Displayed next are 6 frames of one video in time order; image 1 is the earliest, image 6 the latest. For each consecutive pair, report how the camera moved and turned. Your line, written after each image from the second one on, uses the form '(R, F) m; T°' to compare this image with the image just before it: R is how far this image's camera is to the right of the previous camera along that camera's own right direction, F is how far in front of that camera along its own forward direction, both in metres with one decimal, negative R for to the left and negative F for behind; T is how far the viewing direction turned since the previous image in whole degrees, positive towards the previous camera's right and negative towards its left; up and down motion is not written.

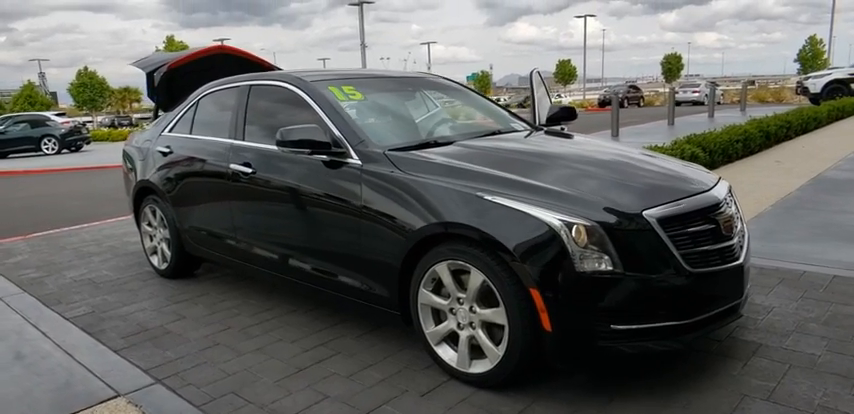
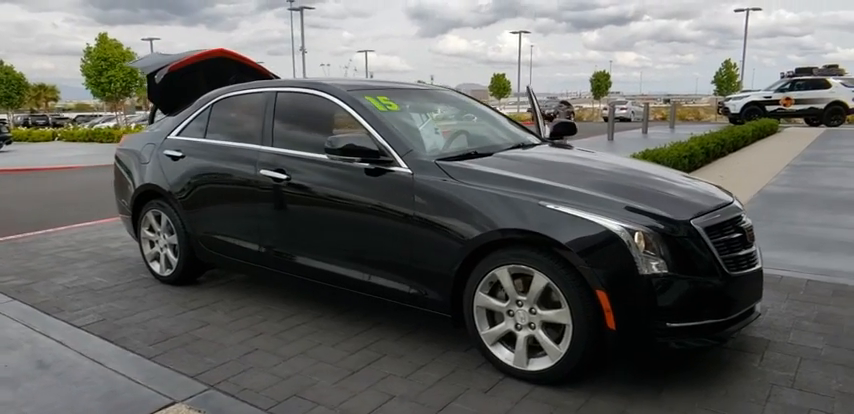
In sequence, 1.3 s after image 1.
(-0.8, -0.1) m; +7°
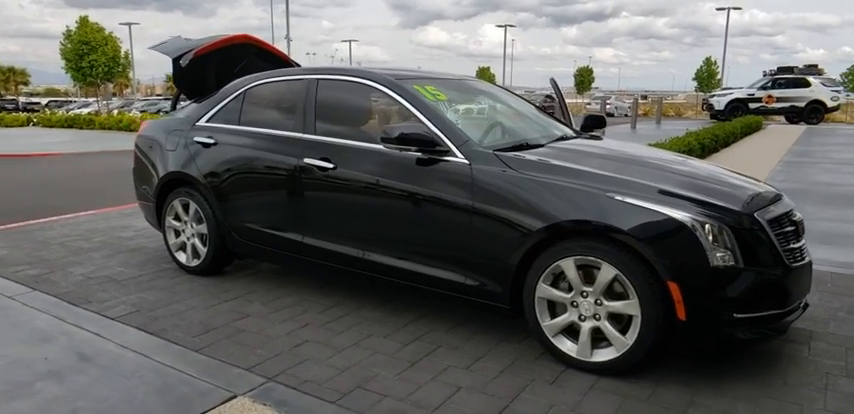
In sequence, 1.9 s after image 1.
(-0.5, 0.0) m; +3°
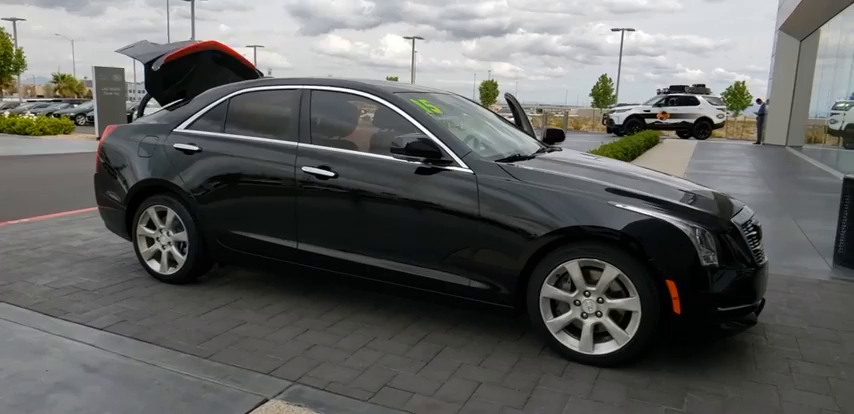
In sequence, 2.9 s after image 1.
(-0.7, -0.2) m; +9°
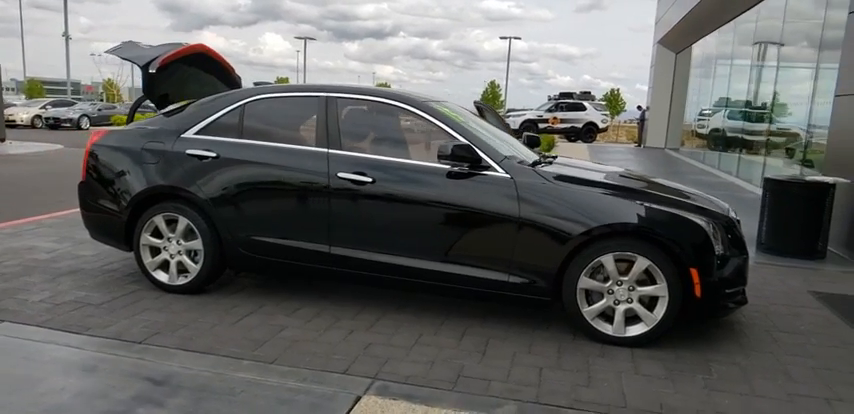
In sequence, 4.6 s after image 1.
(-1.2, -0.2) m; +12°
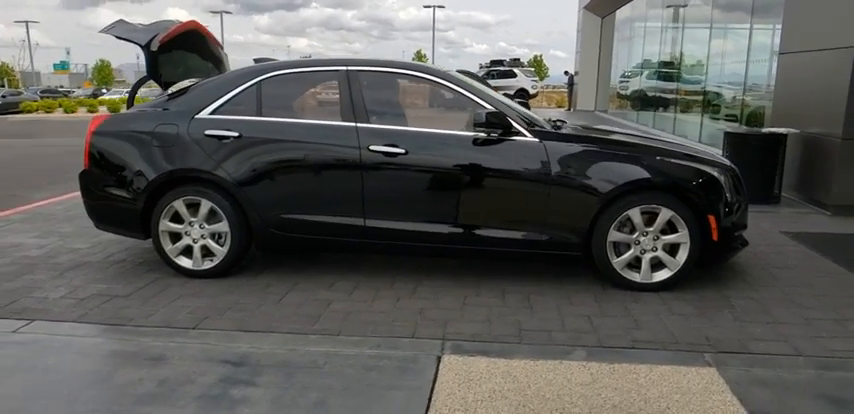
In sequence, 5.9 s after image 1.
(-0.9, -0.1) m; +8°
